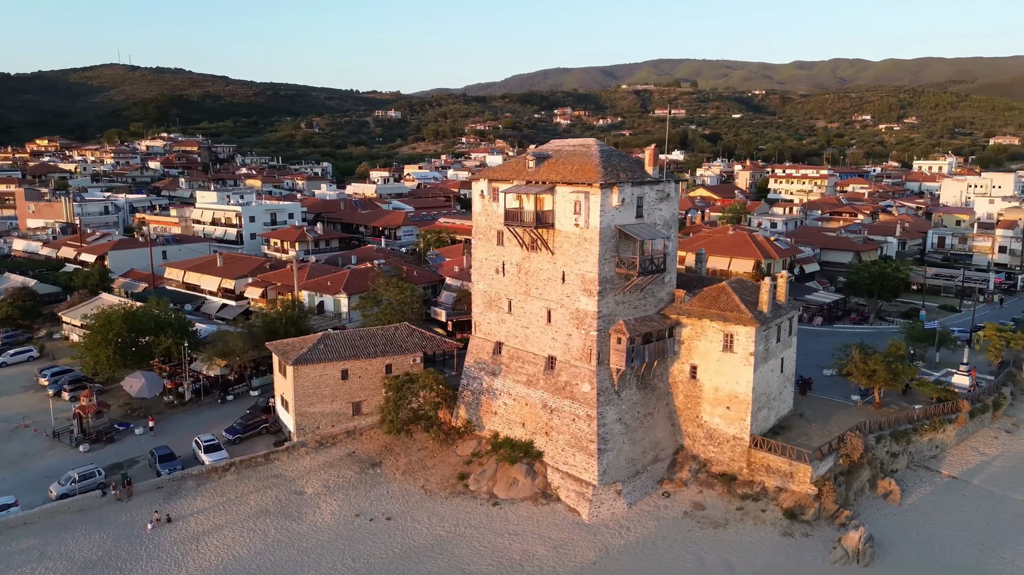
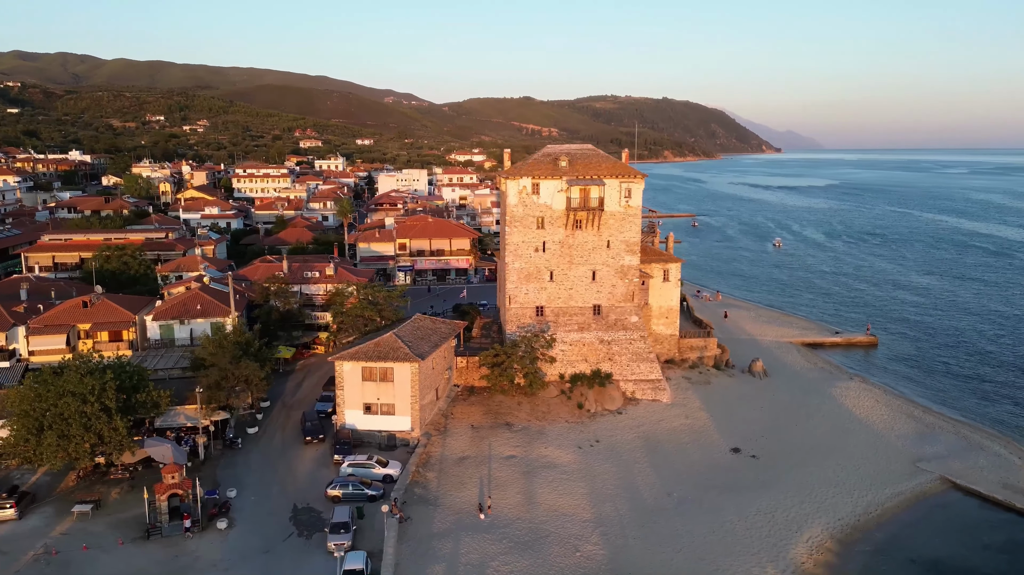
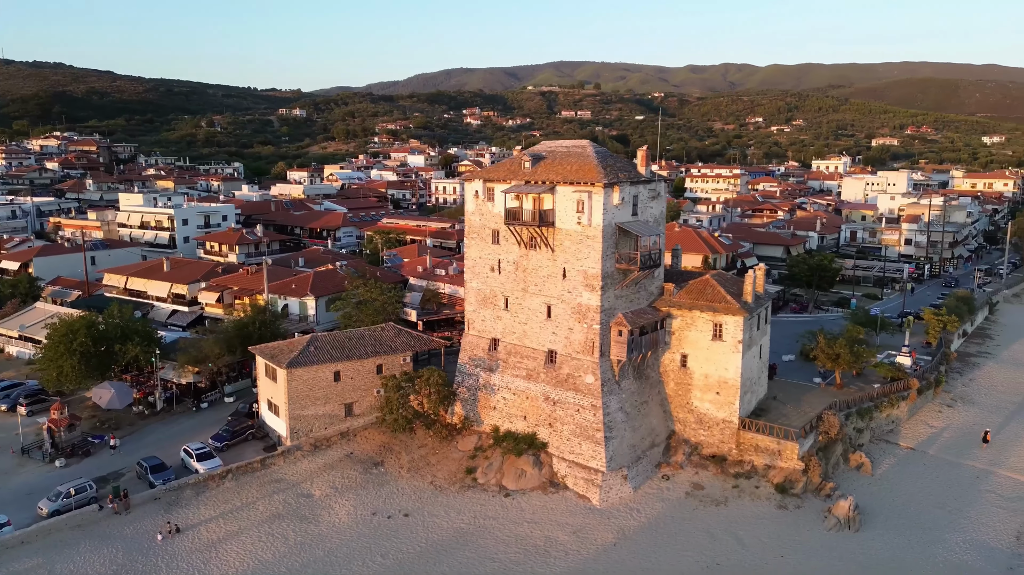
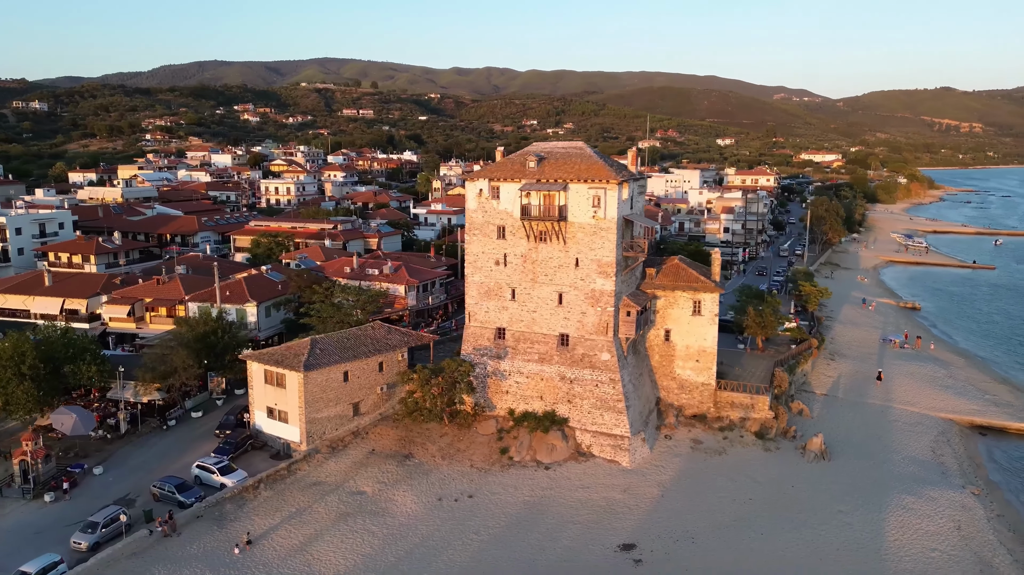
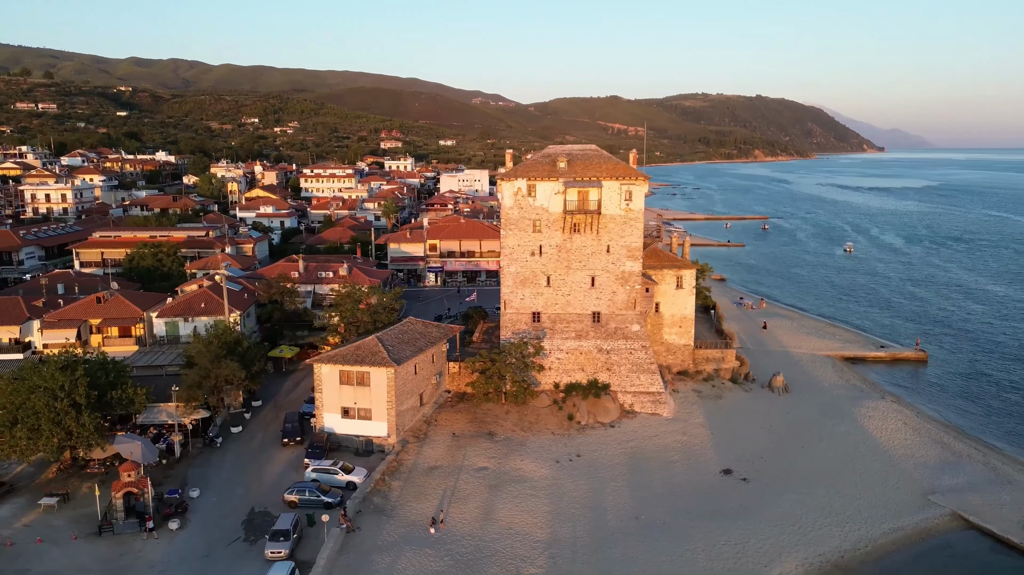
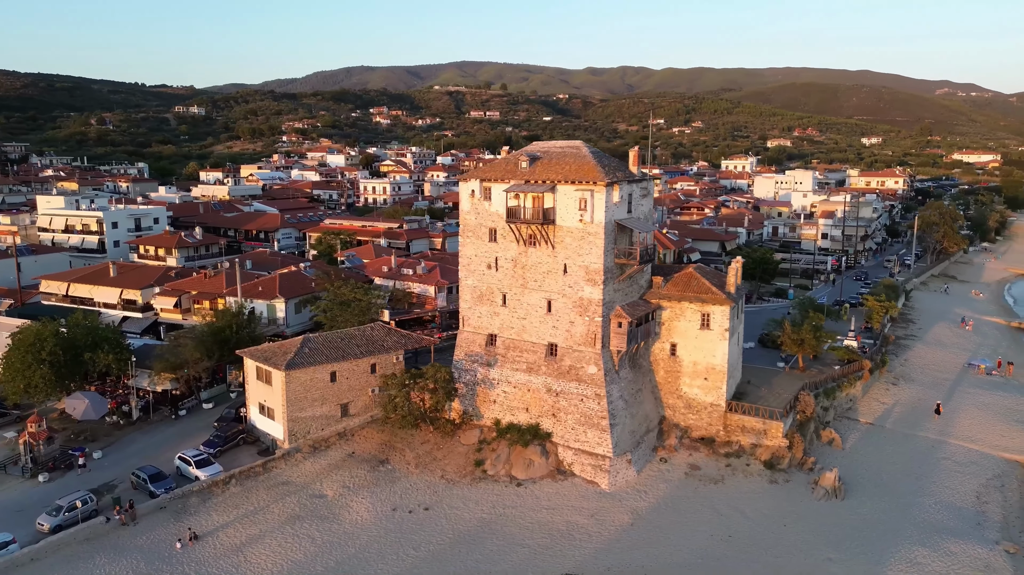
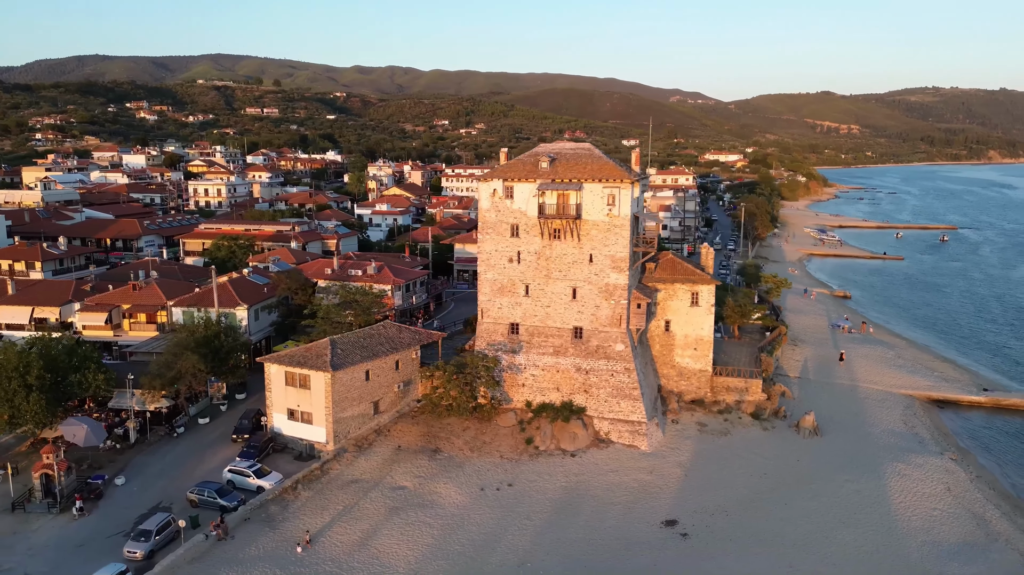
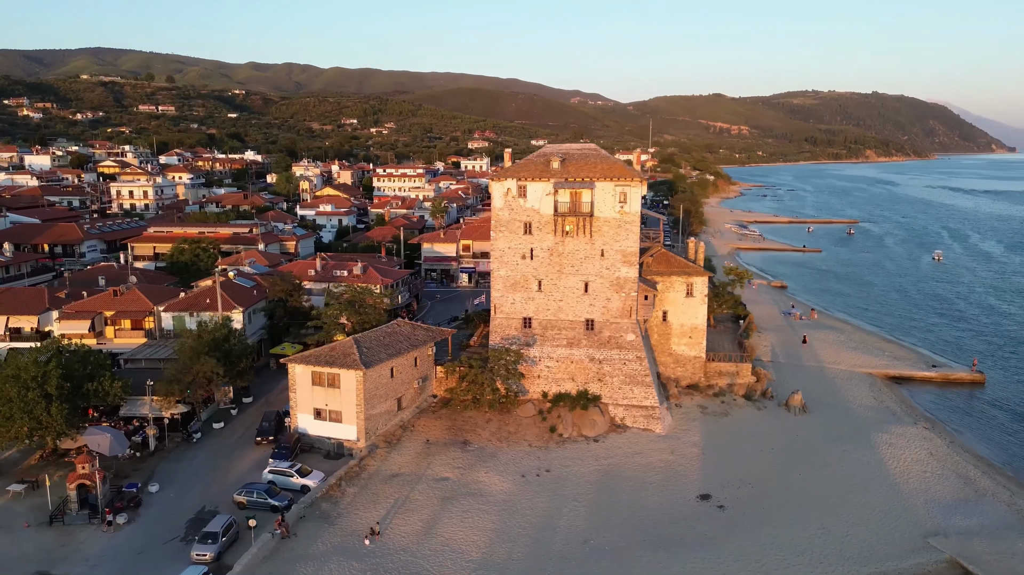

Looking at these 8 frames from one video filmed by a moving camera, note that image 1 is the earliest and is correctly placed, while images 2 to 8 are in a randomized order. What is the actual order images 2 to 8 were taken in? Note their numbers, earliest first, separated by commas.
3, 6, 4, 7, 8, 5, 2
